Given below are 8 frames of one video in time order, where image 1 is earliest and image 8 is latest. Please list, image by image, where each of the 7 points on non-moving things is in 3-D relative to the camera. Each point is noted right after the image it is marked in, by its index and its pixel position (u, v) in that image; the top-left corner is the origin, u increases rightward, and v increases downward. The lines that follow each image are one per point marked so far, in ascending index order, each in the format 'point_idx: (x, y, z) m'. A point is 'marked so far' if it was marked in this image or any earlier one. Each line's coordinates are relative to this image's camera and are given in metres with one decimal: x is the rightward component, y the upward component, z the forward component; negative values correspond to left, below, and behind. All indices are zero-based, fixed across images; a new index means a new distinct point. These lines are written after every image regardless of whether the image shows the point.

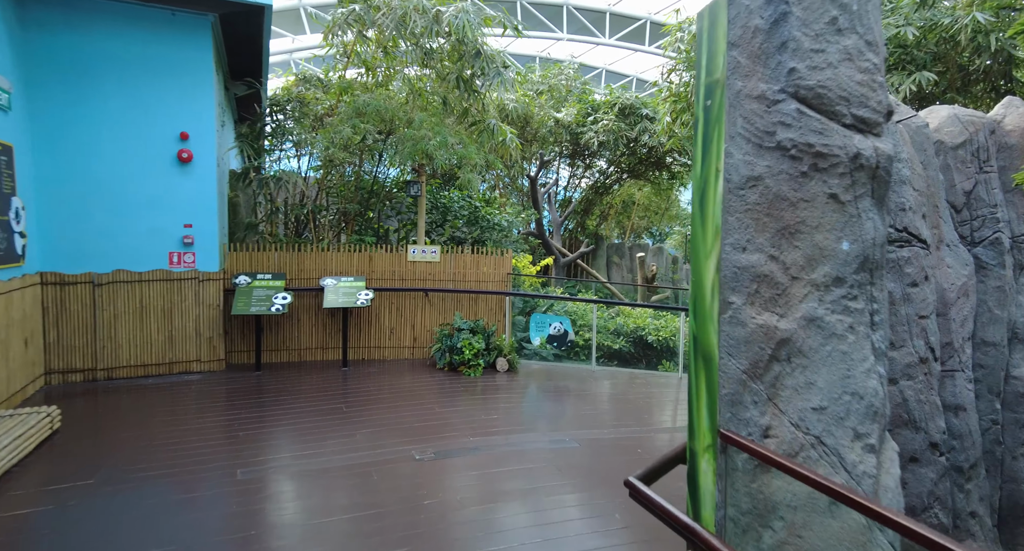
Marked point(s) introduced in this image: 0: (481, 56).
0: (-0.3, +1.9, +4.7) m
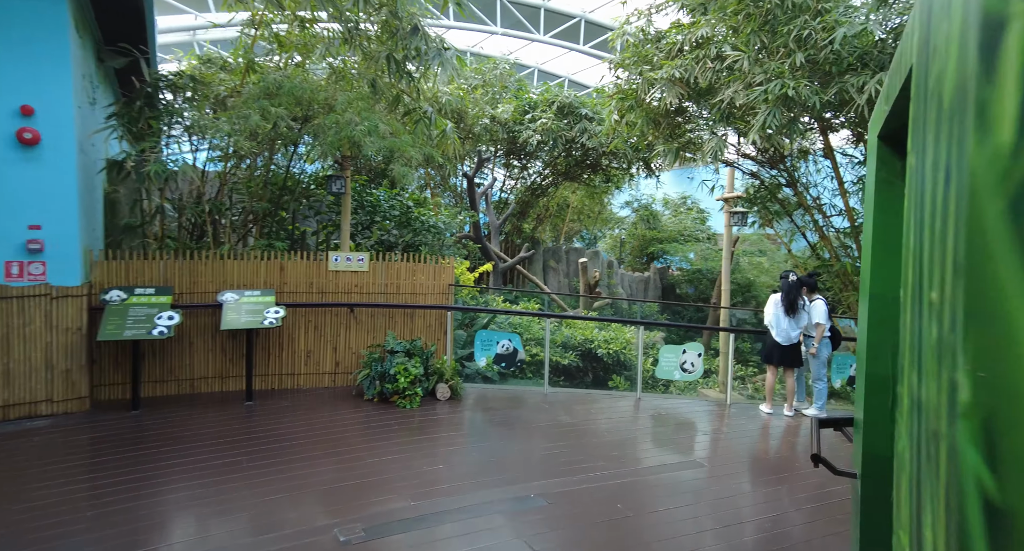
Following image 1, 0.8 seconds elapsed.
0: (-0.7, +1.8, +4.1) m
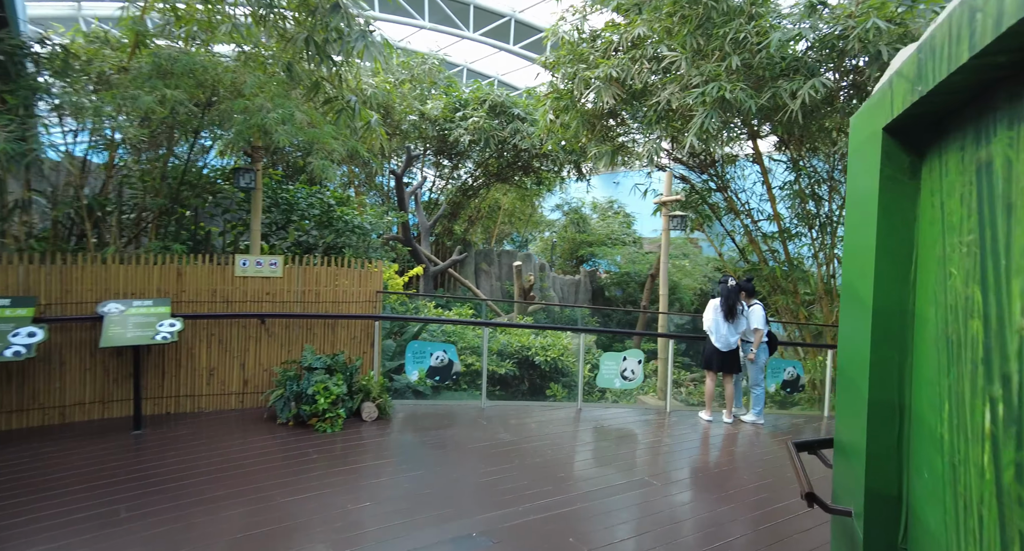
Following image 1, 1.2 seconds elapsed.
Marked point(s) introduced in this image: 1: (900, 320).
0: (-1.1, +1.7, +3.7) m
1: (+0.8, -0.1, +1.1) m
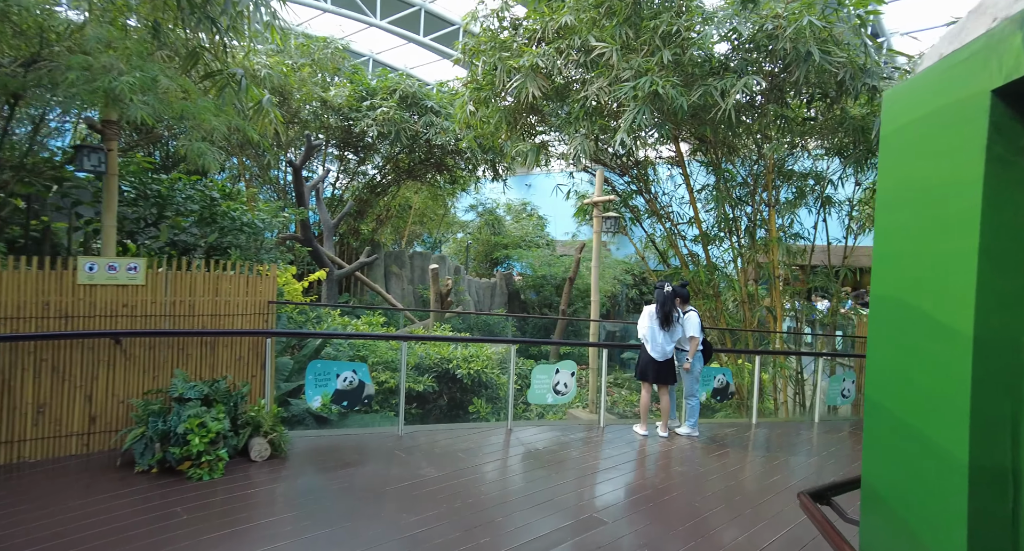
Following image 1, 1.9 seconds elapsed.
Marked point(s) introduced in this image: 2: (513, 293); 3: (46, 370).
0: (-1.6, +1.7, +3.0) m
1: (+0.8, -0.1, +0.8) m
2: (0.0, -0.4, +11.7) m
3: (-2.3, -0.5, +2.7) m
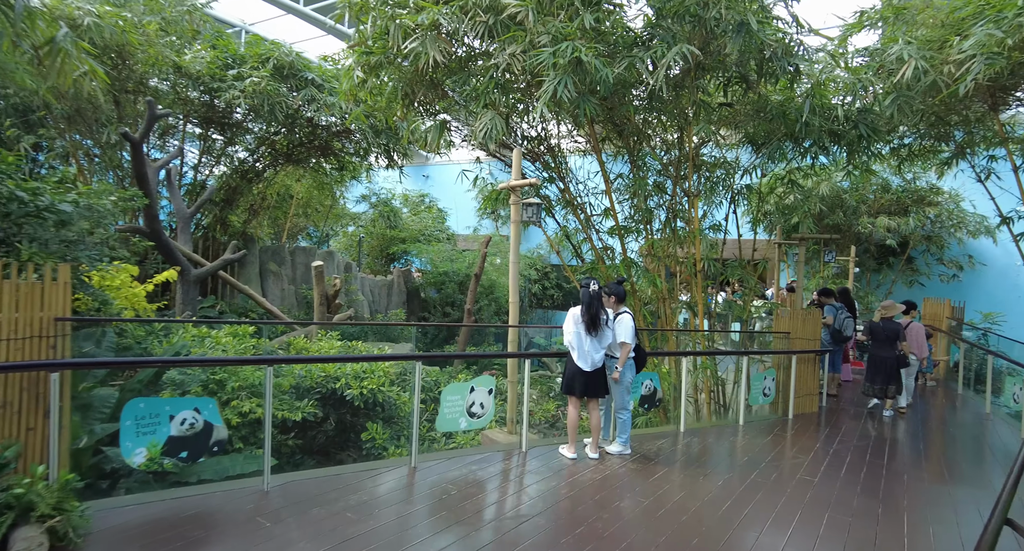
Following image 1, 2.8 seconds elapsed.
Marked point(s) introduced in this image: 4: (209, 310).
0: (-2.0, +1.7, +2.0) m
1: (+0.7, -0.1, +0.3) m
2: (-2.0, -0.3, +10.9) m
3: (-2.6, -0.5, +1.6) m
4: (-3.6, -0.4, +6.5) m
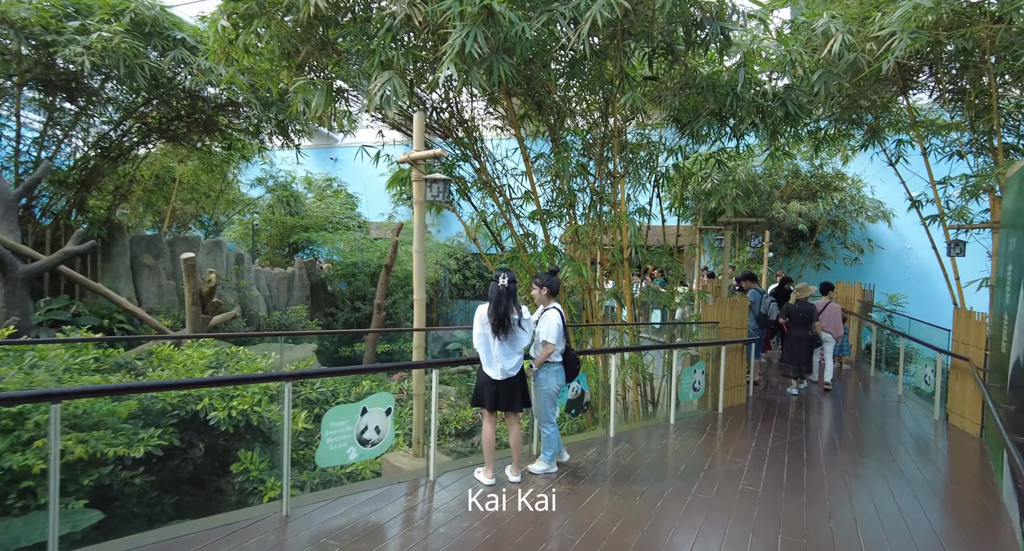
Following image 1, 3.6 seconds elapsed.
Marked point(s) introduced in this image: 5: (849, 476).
0: (-2.3, +1.7, +1.1) m
1: (+0.7, -0.1, -0.2) m
2: (-3.5, -0.2, +9.9) m
3: (-2.8, -0.5, +0.7) m
4: (-4.5, -0.4, +5.4) m
5: (+2.3, -1.4, +3.8) m
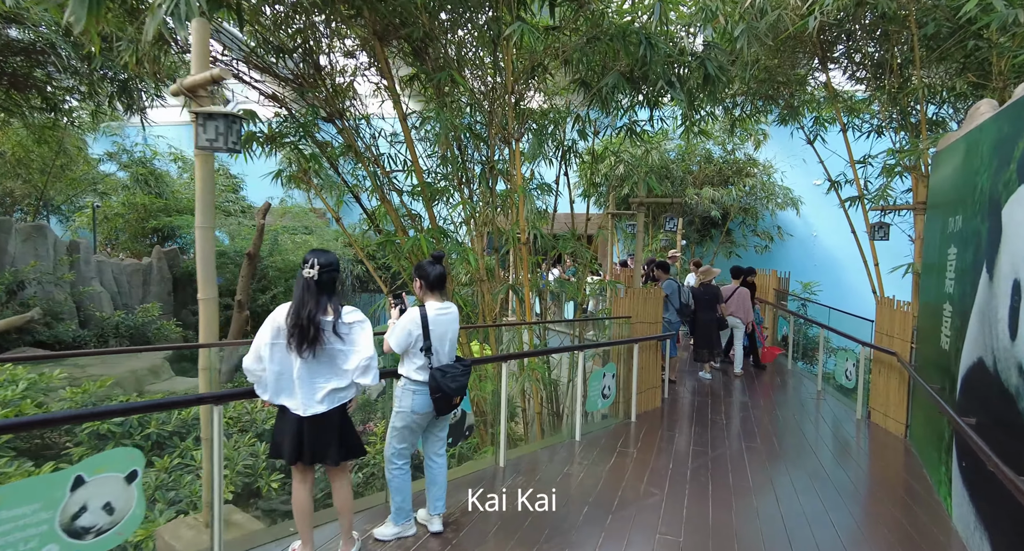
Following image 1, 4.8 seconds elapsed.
0: (-2.7, +1.7, -0.1) m
1: (+0.5, -0.1, -0.9) m
2: (-5.0, 0.0, +8.5) m
3: (-3.1, -0.6, -0.6) m
4: (-5.4, -0.3, +3.9) m
5: (+1.5, -1.3, +3.2) m
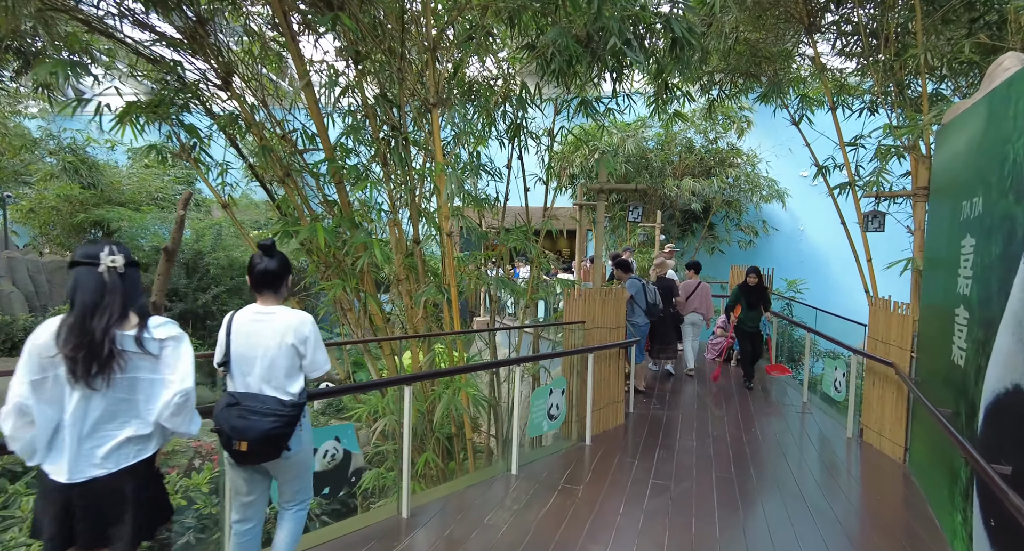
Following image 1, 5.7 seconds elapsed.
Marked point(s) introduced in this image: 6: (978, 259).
0: (-3.0, +1.6, -0.8) m
1: (+0.1, -0.1, -1.6) m
2: (-5.6, 0.0, +7.7) m
3: (-3.5, -0.6, -1.3) m
4: (-5.8, -0.3, +3.1) m
5: (+1.1, -1.3, +2.6) m
6: (+1.9, +0.1, +2.3) m
